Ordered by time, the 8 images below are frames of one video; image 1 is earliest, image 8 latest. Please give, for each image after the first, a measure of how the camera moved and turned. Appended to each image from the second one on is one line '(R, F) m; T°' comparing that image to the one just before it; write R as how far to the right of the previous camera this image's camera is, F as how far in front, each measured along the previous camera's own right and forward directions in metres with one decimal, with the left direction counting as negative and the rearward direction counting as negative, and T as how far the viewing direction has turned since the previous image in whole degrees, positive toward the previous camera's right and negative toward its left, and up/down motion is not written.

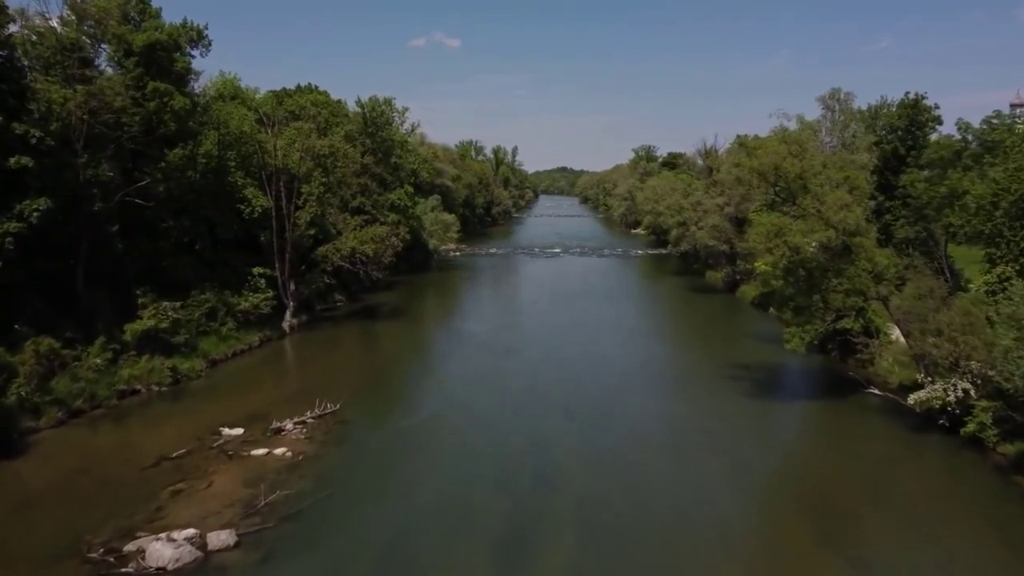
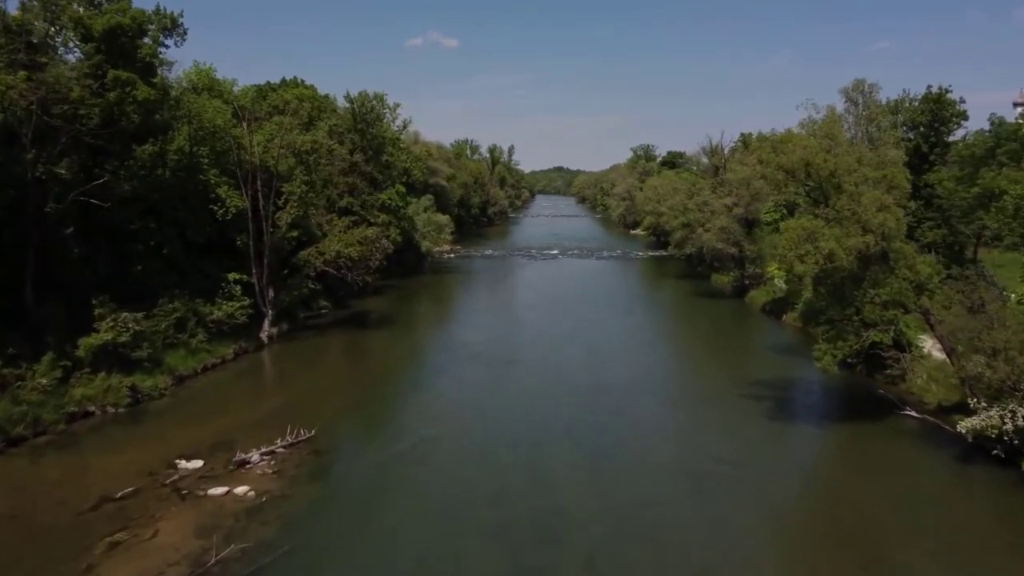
(0.0, +2.6) m; 0°
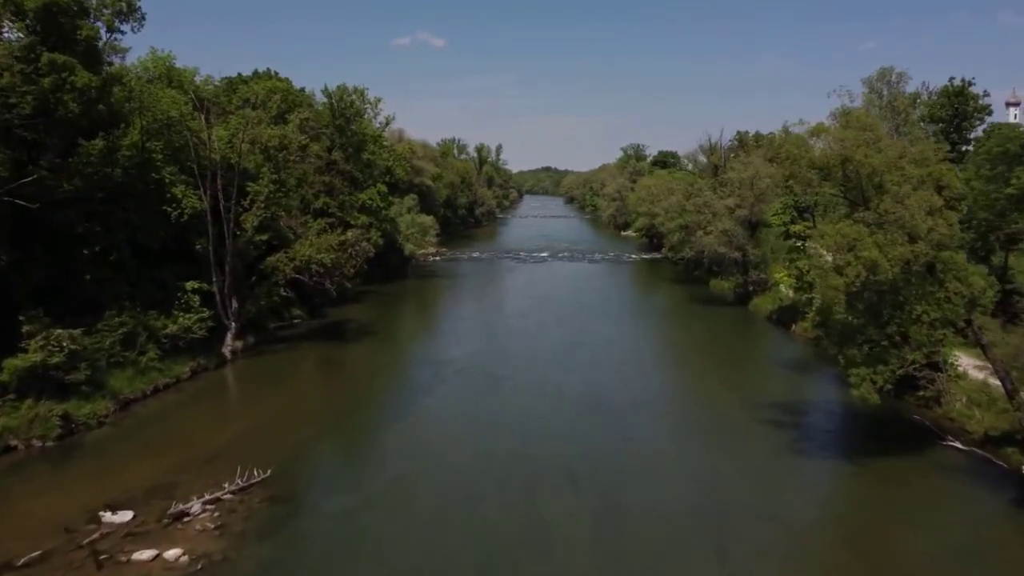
(-0.1, +3.0) m; +1°
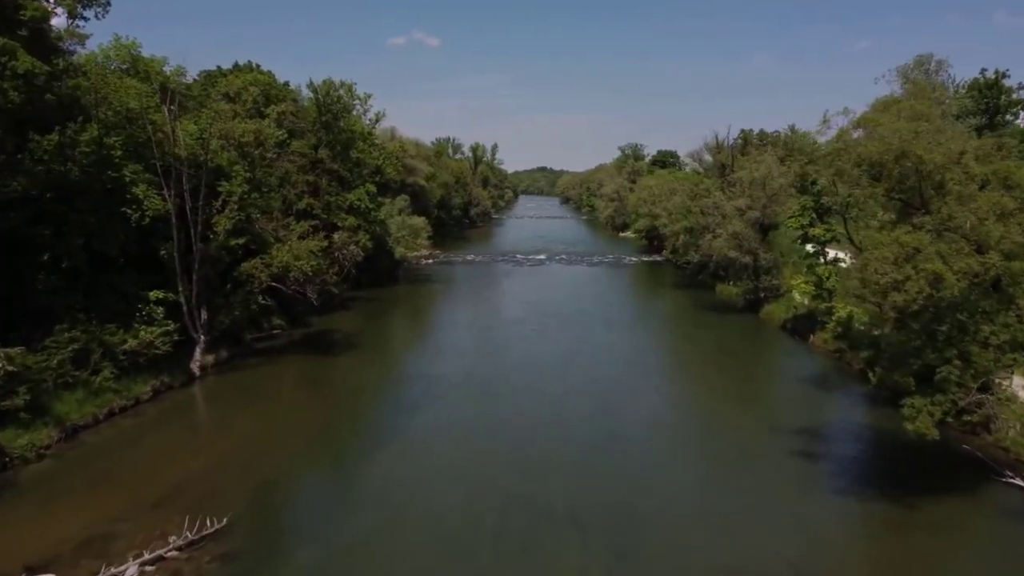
(-0.1, +2.7) m; 0°
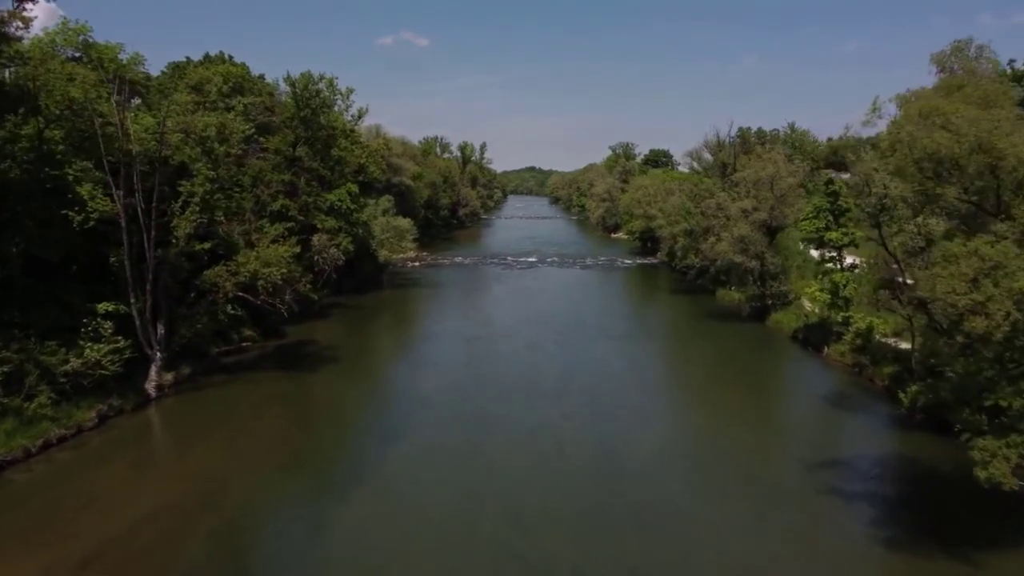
(-0.1, +2.7) m; +1°
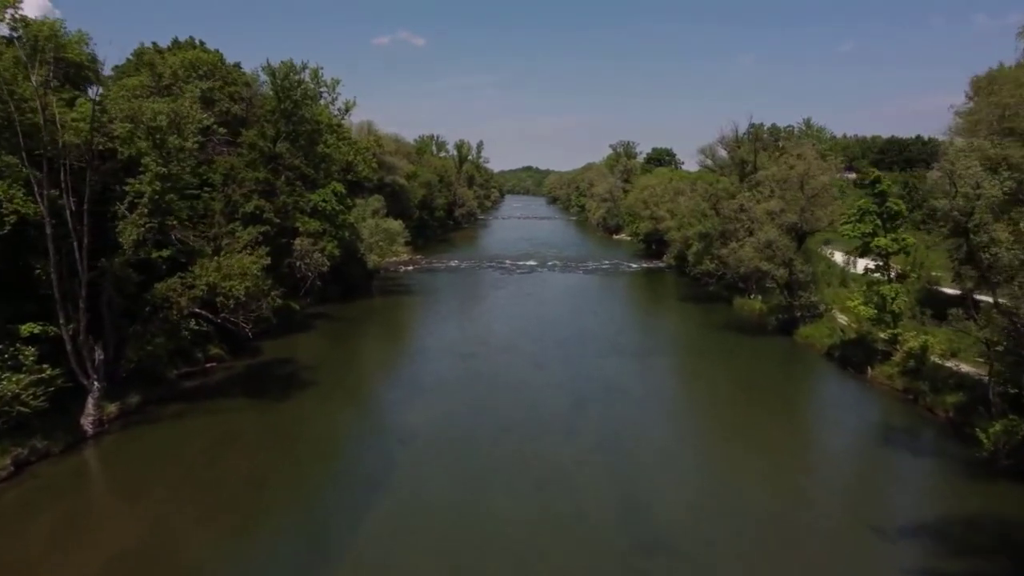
(-0.2, +3.8) m; 0°
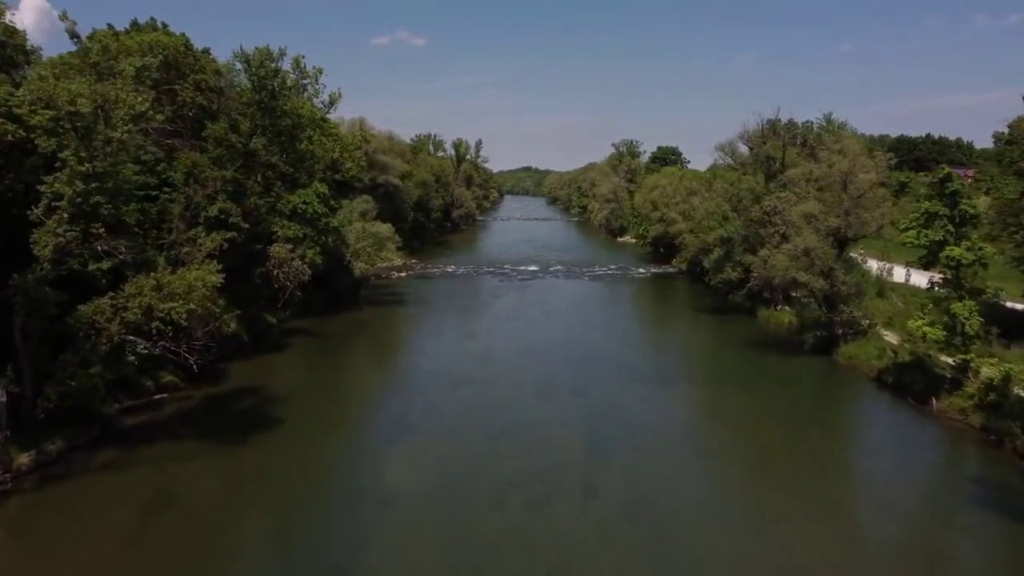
(-0.1, +4.2) m; 0°
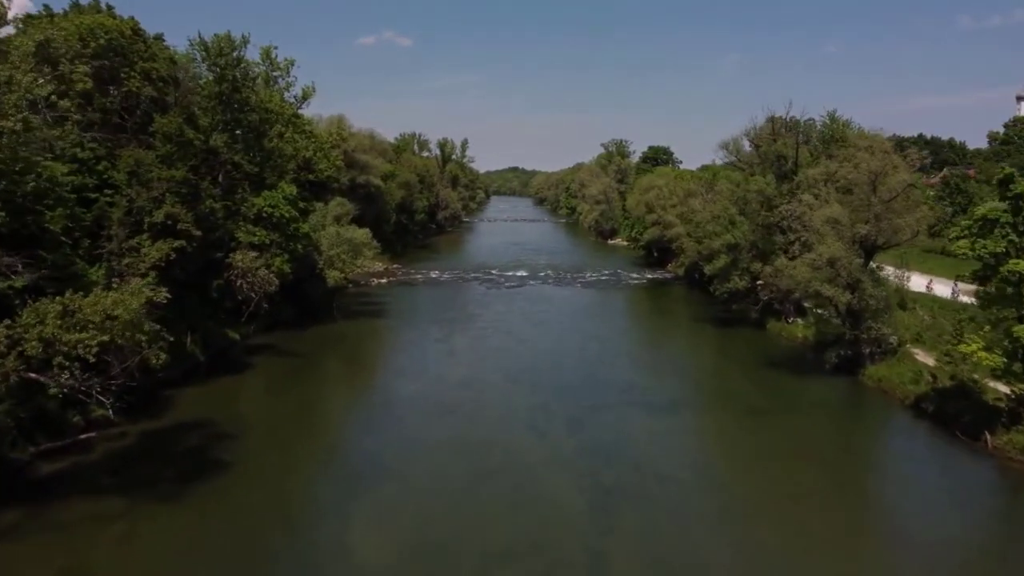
(-0.1, +3.4) m; +1°
